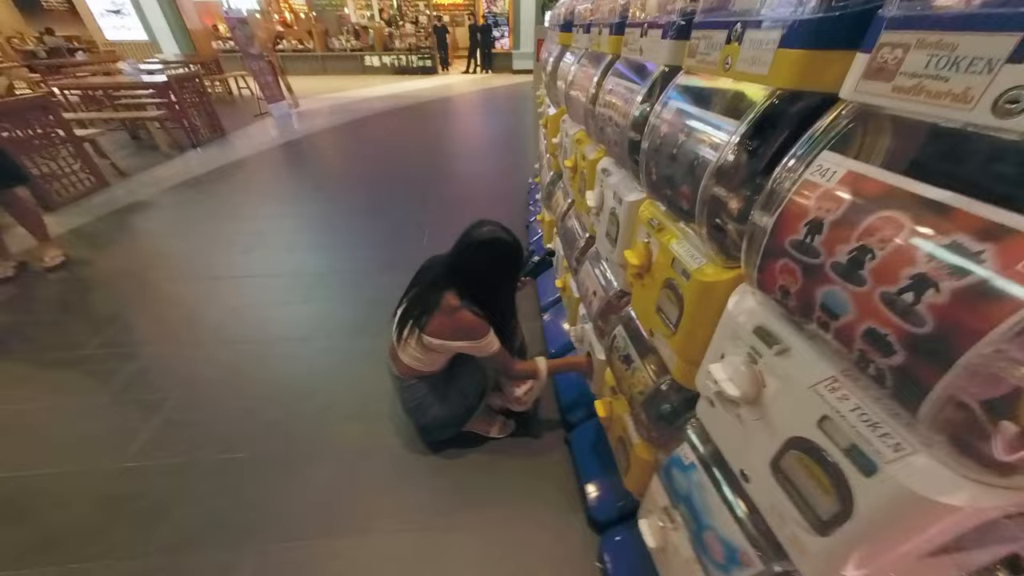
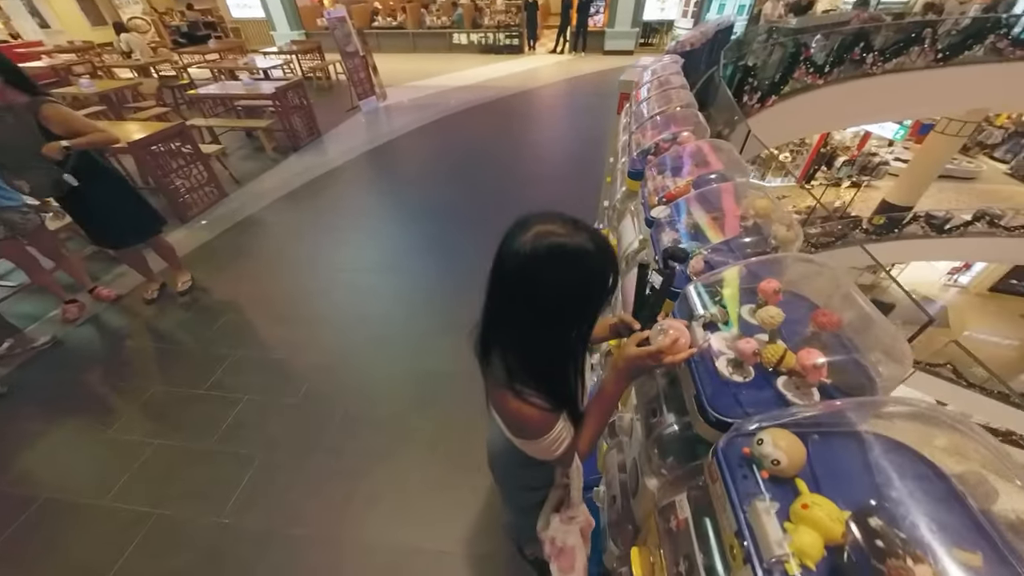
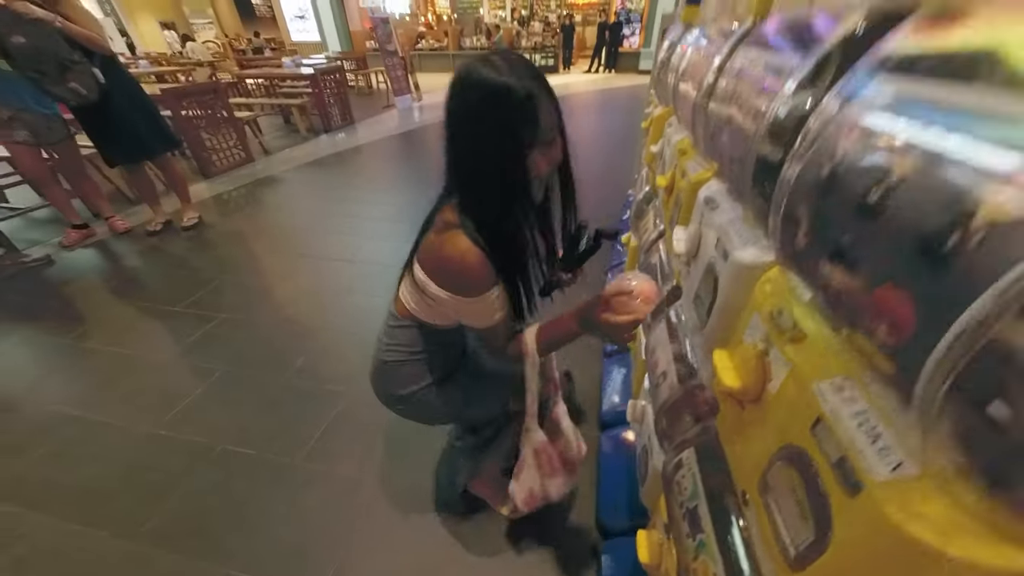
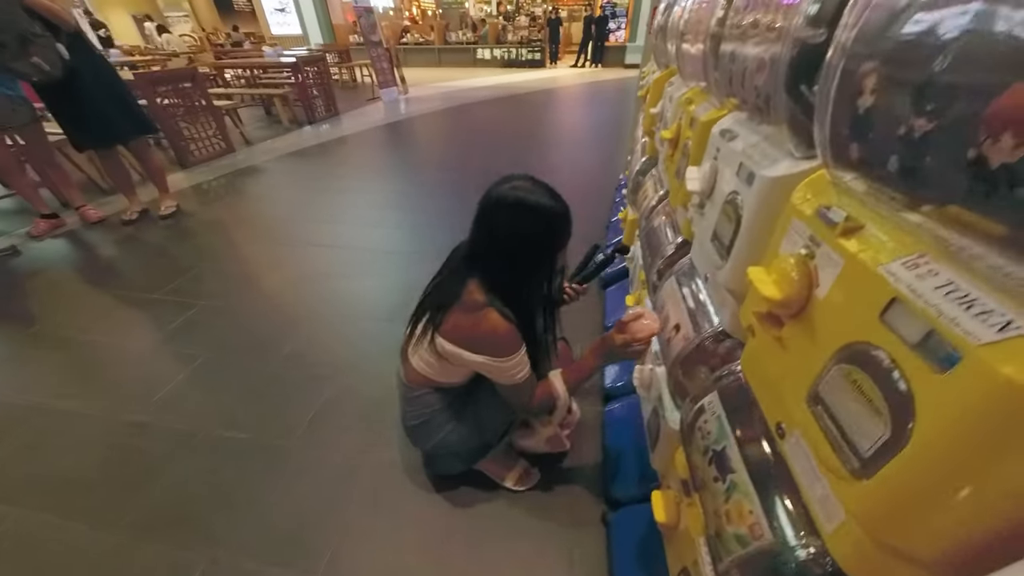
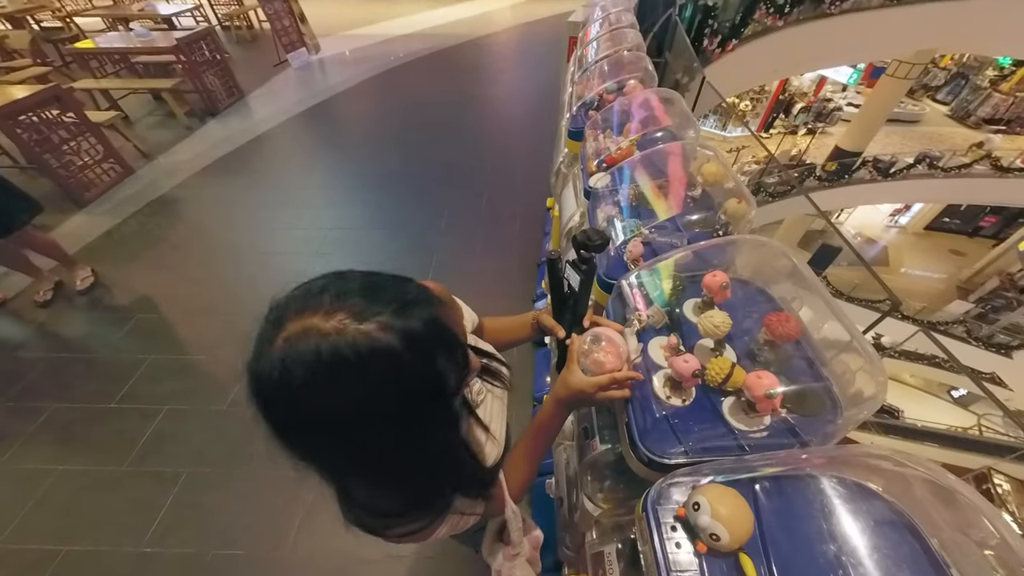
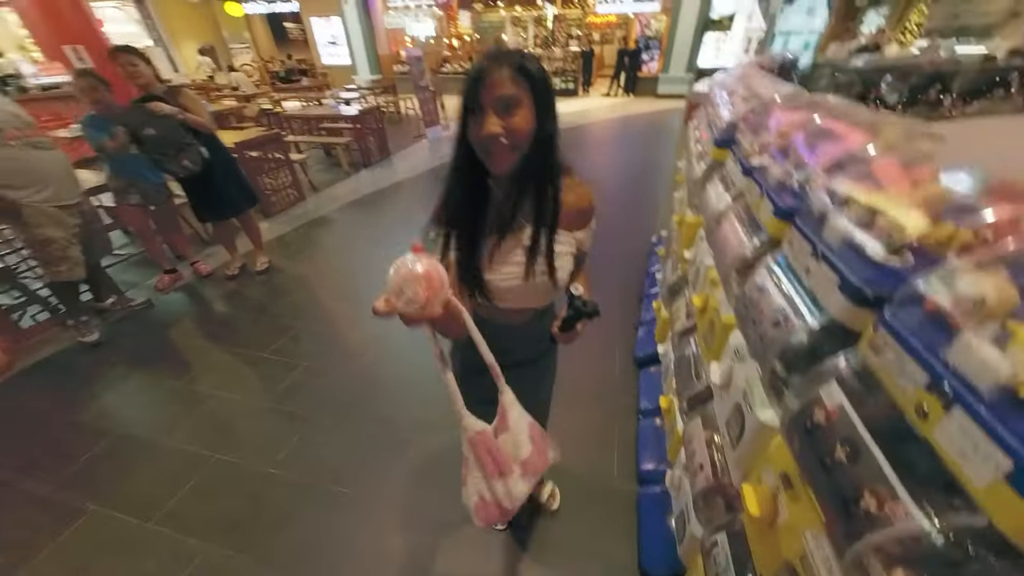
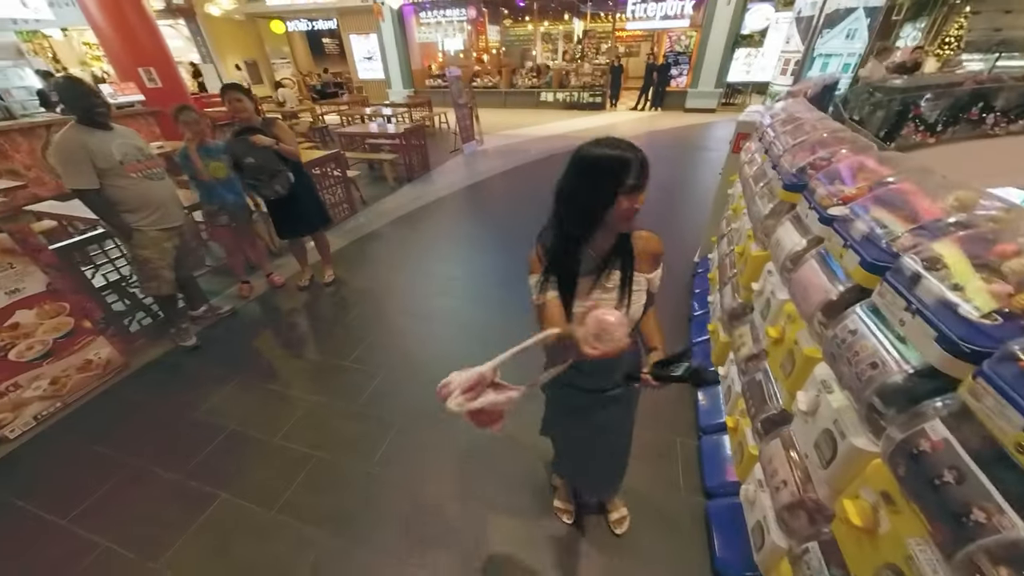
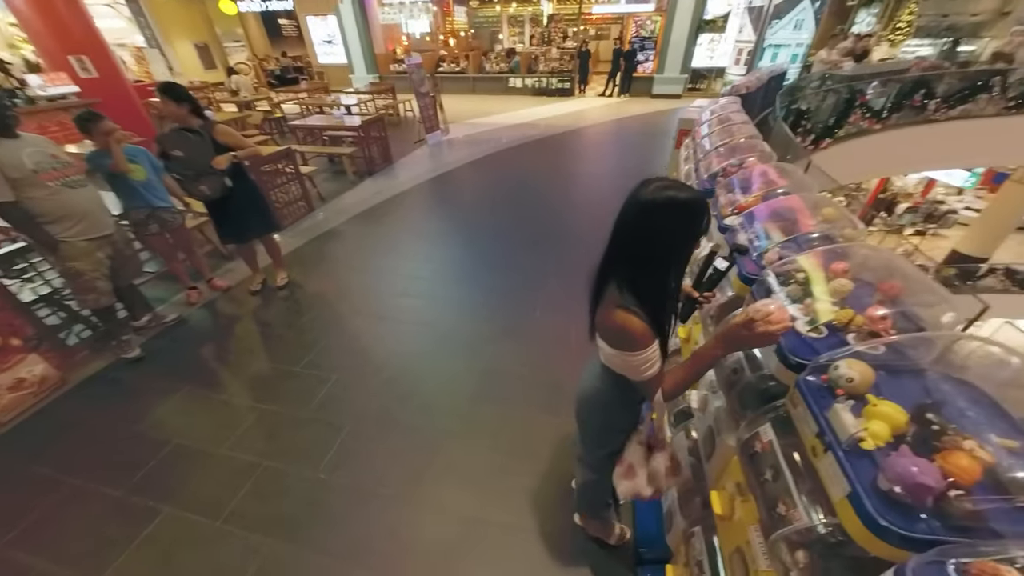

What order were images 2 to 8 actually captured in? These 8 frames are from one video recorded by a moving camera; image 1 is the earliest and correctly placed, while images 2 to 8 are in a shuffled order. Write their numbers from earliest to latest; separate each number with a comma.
4, 3, 6, 7, 8, 2, 5
